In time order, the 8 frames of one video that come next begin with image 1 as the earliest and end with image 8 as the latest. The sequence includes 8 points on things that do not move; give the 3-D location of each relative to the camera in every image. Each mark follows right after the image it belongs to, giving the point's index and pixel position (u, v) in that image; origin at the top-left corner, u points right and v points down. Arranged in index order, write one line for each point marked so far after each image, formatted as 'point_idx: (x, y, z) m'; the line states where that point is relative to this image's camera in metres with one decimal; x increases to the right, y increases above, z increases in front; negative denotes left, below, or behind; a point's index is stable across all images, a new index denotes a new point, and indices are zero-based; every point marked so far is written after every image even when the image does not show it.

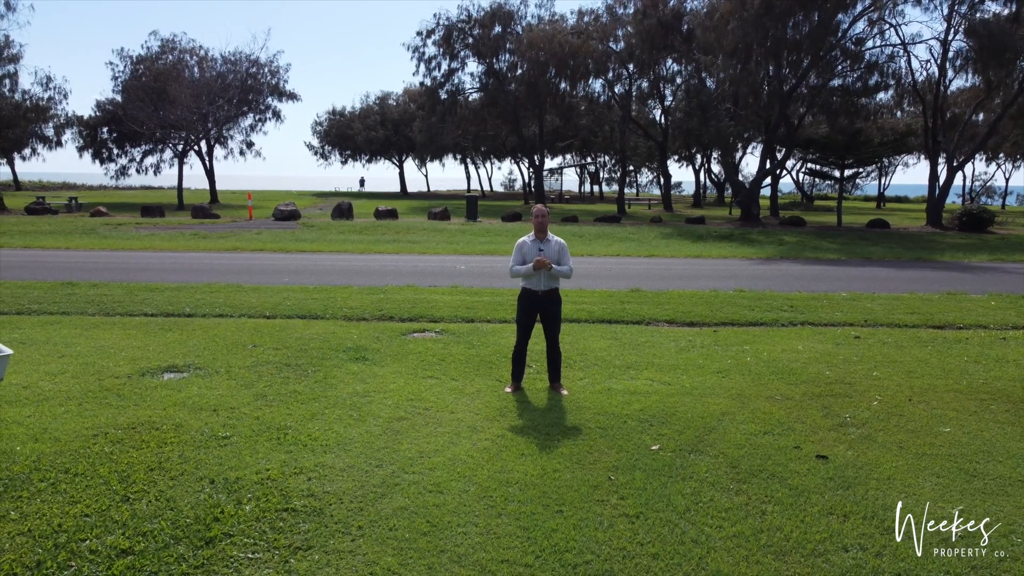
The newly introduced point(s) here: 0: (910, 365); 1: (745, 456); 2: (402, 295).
0: (+3.2, -0.6, +6.5) m
1: (+1.2, -0.9, +4.3) m
2: (-1.3, -0.1, +9.7) m
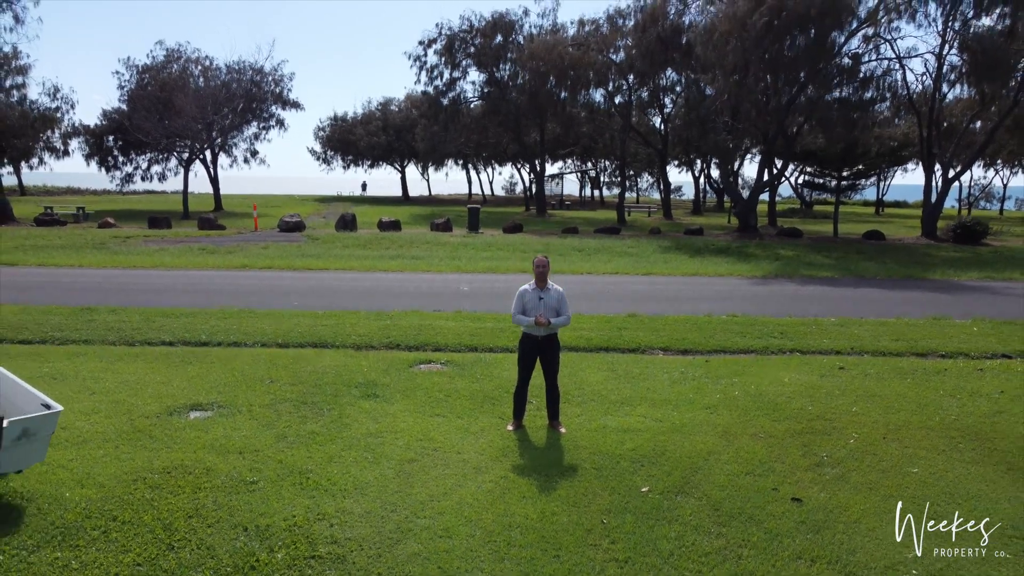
0: (+3.2, -1.0, +6.9) m
1: (+1.2, -1.2, +4.7) m
2: (-1.3, -0.4, +10.1) m
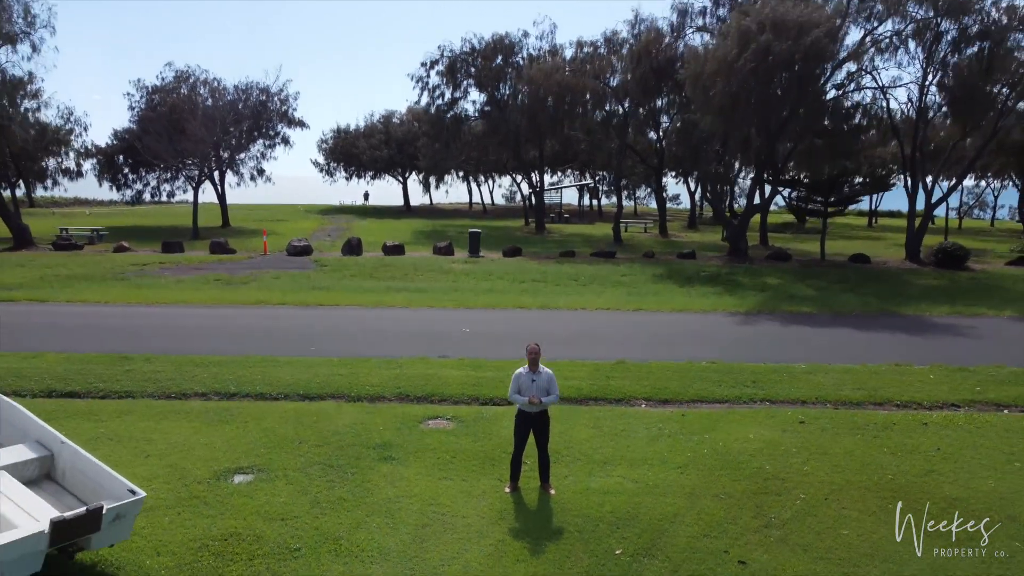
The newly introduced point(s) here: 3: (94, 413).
0: (+3.2, -1.7, +7.9) m
1: (+1.2, -1.9, +5.7) m
2: (-1.3, -1.1, +11.1) m
3: (-4.6, -1.4, +8.9) m
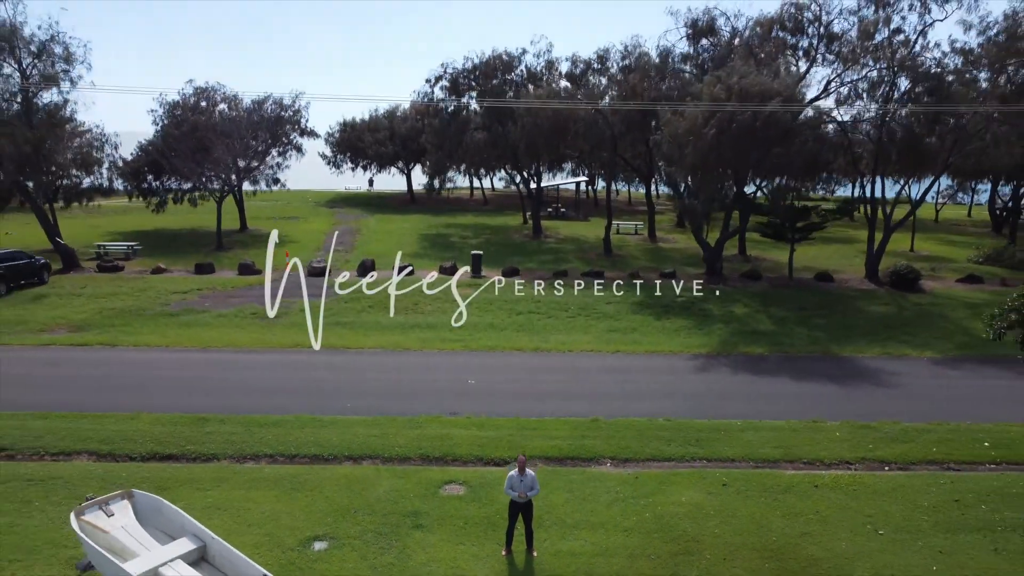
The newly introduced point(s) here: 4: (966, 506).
0: (+3.1, -3.1, +10.9) m
1: (+1.2, -3.5, +8.8) m
2: (-1.4, -2.5, +14.1) m
3: (-4.6, -2.8, +11.9) m
4: (+6.5, -3.1, +11.5) m
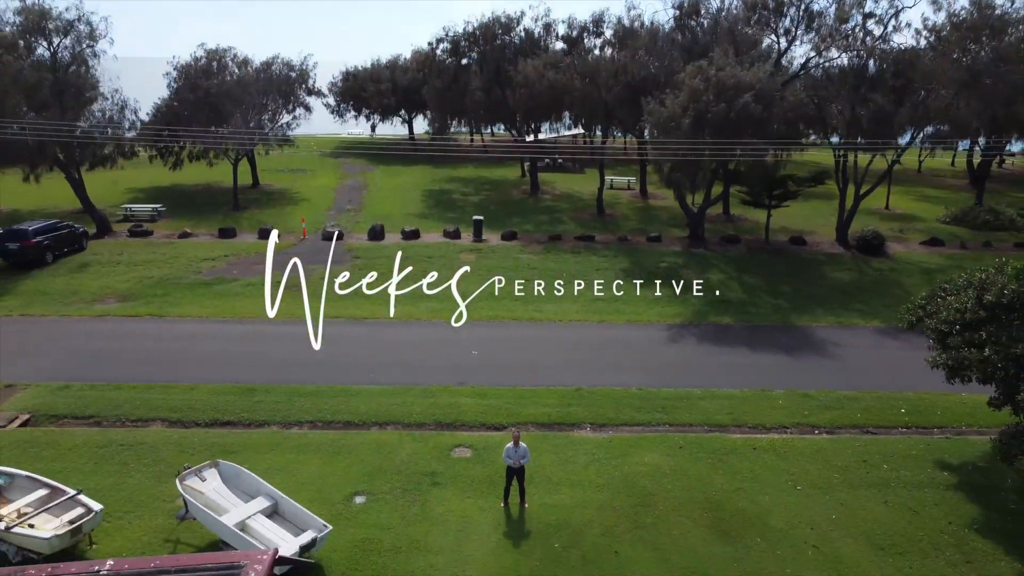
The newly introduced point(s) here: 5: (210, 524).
0: (+3.1, -3.3, +13.8) m
1: (+1.1, -3.8, +11.7) m
2: (-1.4, -2.3, +16.9) m
3: (-4.7, -2.9, +14.8) m
4: (+6.4, -3.2, +14.4) m
5: (-4.2, -3.2, +11.2) m
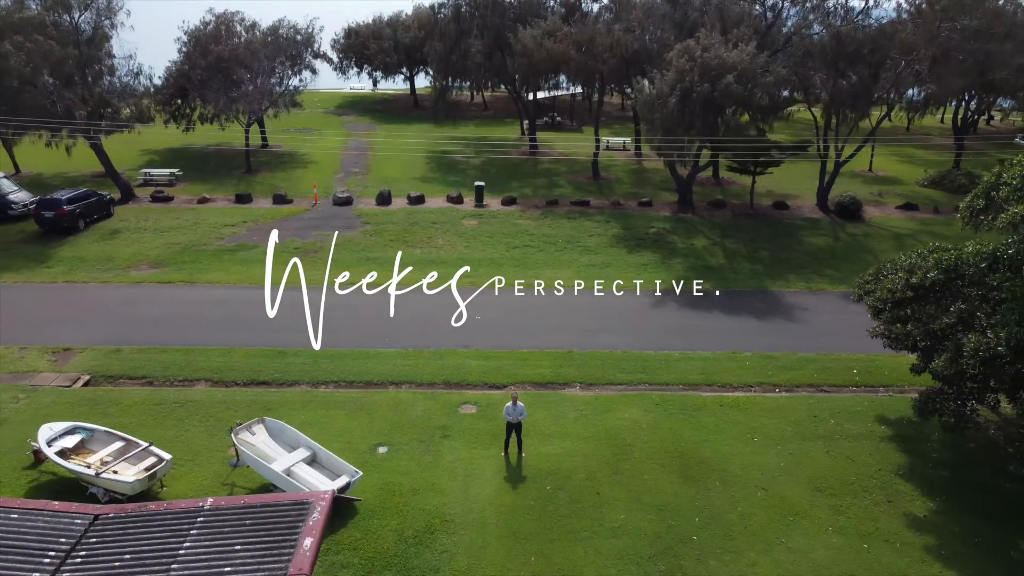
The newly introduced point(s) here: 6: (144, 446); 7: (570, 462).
0: (+3.0, -2.9, +16.2) m
1: (+1.1, -3.5, +14.1) m
2: (-1.4, -1.7, +19.2) m
3: (-4.7, -2.4, +17.1) m
4: (+6.4, -2.7, +16.8) m
5: (-4.2, -3.0, +13.5) m
6: (-6.4, -2.7, +14.1) m
7: (+1.1, -3.2, +15.1) m
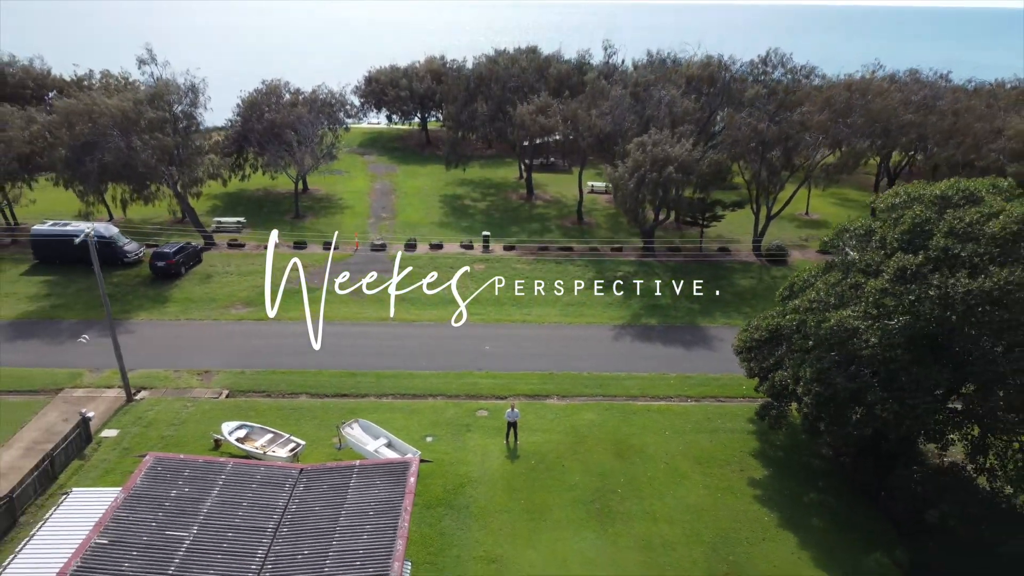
0: (+3.0, -4.4, +25.2) m
1: (+1.0, -5.0, +23.1) m
2: (-1.5, -3.2, +28.2) m
3: (-4.7, -3.9, +26.1) m
4: (+6.4, -4.2, +25.8) m
5: (-4.2, -4.5, +22.6) m
6: (-6.4, -4.2, +23.1) m
7: (+1.0, -4.7, +24.1) m
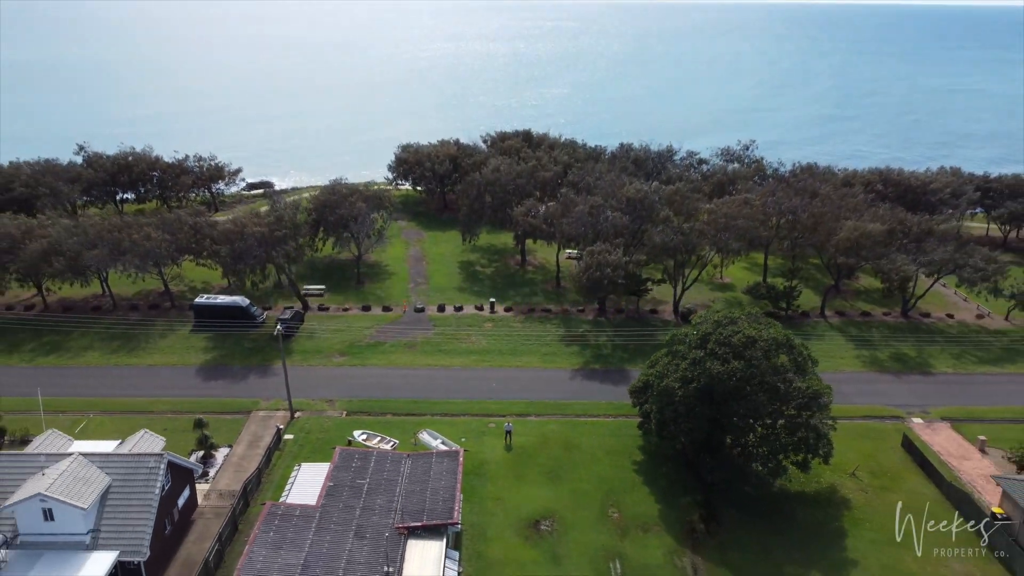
0: (+2.8, -8.2, +45.5) m
1: (+0.8, -8.9, +43.5) m
2: (-1.7, -7.1, +48.6) m
3: (-4.9, -7.7, +46.5) m
4: (+6.2, -8.1, +46.1) m
5: (-4.4, -8.4, +42.9) m
6: (-6.6, -8.1, +43.5) m
7: (+0.8, -8.6, +44.4) m
